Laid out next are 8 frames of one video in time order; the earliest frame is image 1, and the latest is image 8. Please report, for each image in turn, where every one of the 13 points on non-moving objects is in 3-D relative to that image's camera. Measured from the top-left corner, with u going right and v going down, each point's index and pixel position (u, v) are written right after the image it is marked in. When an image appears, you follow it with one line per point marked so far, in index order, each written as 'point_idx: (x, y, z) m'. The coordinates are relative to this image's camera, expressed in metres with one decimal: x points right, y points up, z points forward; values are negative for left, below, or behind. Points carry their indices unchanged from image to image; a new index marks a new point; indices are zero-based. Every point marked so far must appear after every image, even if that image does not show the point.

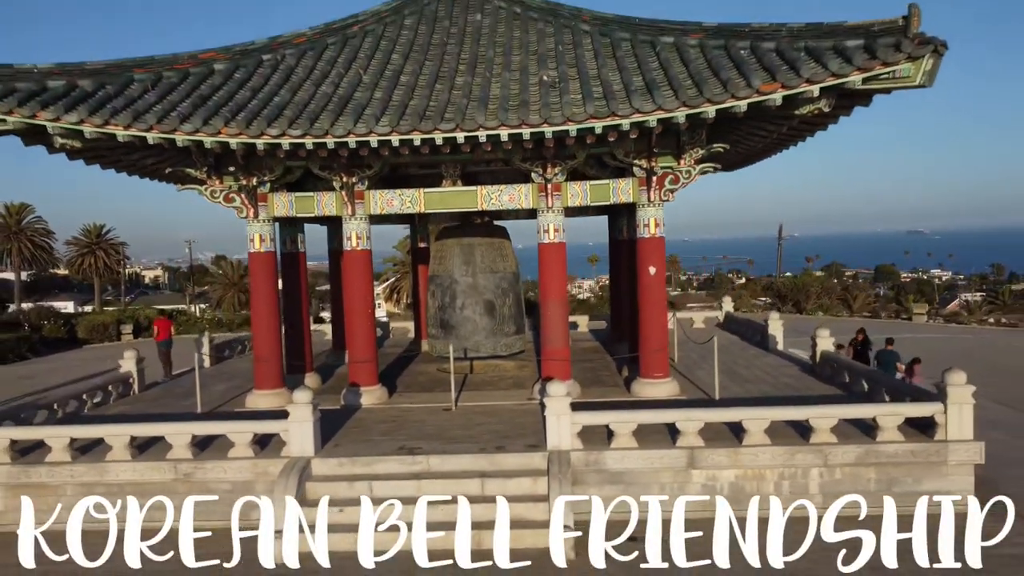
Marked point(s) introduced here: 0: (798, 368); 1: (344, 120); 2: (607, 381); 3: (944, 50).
0: (+4.3, -1.2, +10.3) m
1: (-1.9, +1.8, +7.6) m
2: (+1.3, -1.3, +9.7) m
3: (+4.1, +2.3, +6.6) m
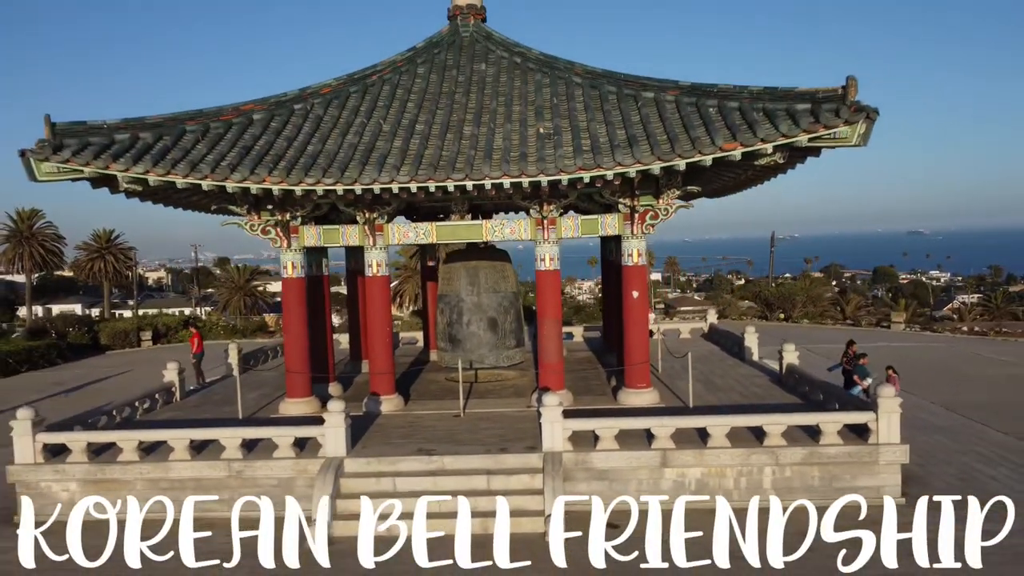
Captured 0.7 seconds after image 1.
0: (+4.3, -1.5, +11.5) m
1: (-1.8, +1.5, +8.9) m
2: (+1.4, -1.6, +11.0) m
3: (+4.2, +2.0, +7.8) m
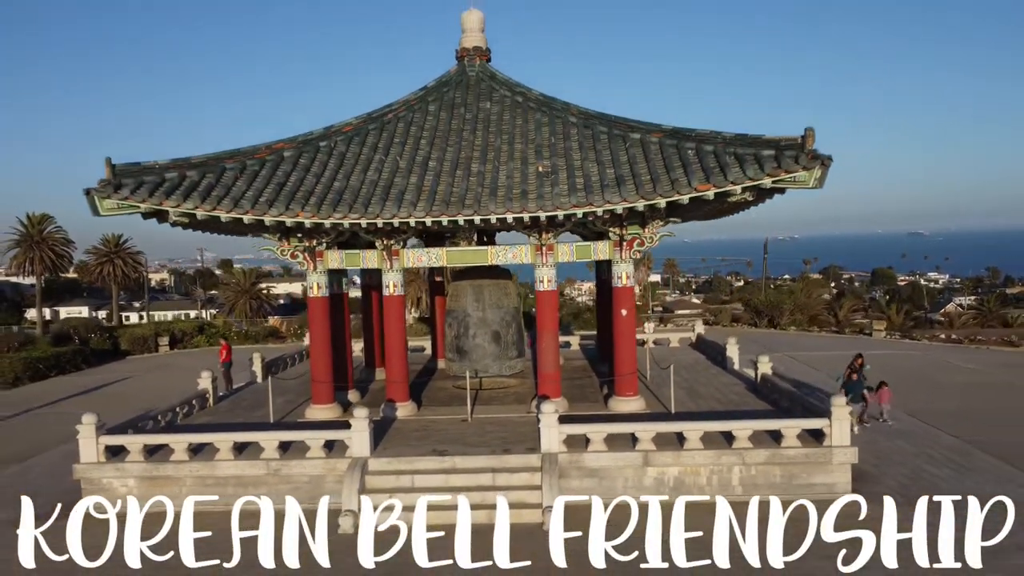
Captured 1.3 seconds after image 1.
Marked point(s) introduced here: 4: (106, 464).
0: (+4.3, -1.8, +12.7) m
1: (-1.8, +1.2, +10.1) m
2: (+1.4, -1.9, +12.2) m
3: (+4.2, +1.7, +9.1) m
4: (-5.7, -2.5, +9.7) m
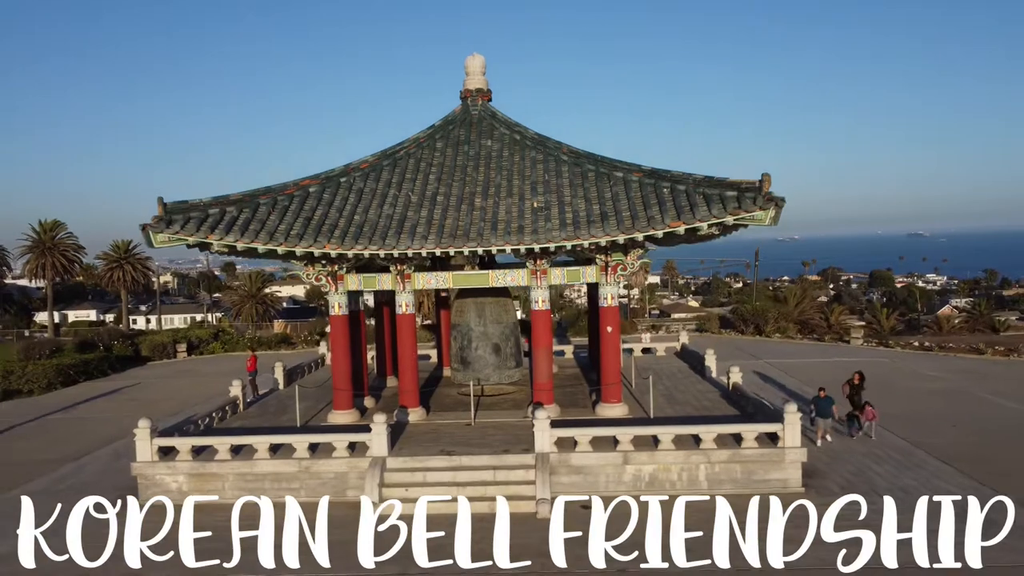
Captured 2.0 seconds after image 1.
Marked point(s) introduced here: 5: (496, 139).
0: (+4.3, -2.2, +14.2) m
1: (-1.8, +0.8, +11.6) m
2: (+1.4, -2.3, +13.7) m
3: (+4.2, +1.3, +10.6) m
4: (-5.8, -2.8, +11.2) m
5: (-0.3, +3.1, +14.1) m
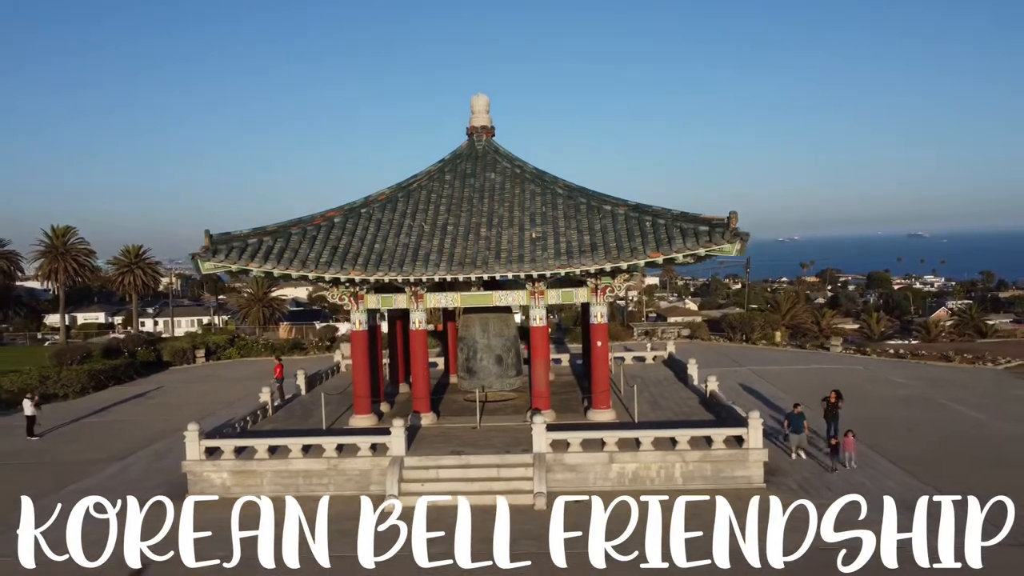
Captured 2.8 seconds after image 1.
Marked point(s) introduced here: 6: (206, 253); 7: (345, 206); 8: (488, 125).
0: (+4.3, -2.6, +15.9) m
1: (-1.8, +0.4, +13.3) m
2: (+1.4, -2.7, +15.4) m
3: (+4.2, +0.9, +12.2) m
4: (-5.8, -3.2, +12.9) m
5: (-0.3, +2.7, +15.7) m
6: (-5.7, +0.7, +12.8) m
7: (-3.6, +1.8, +14.8) m
8: (-0.6, +3.9, +16.4) m
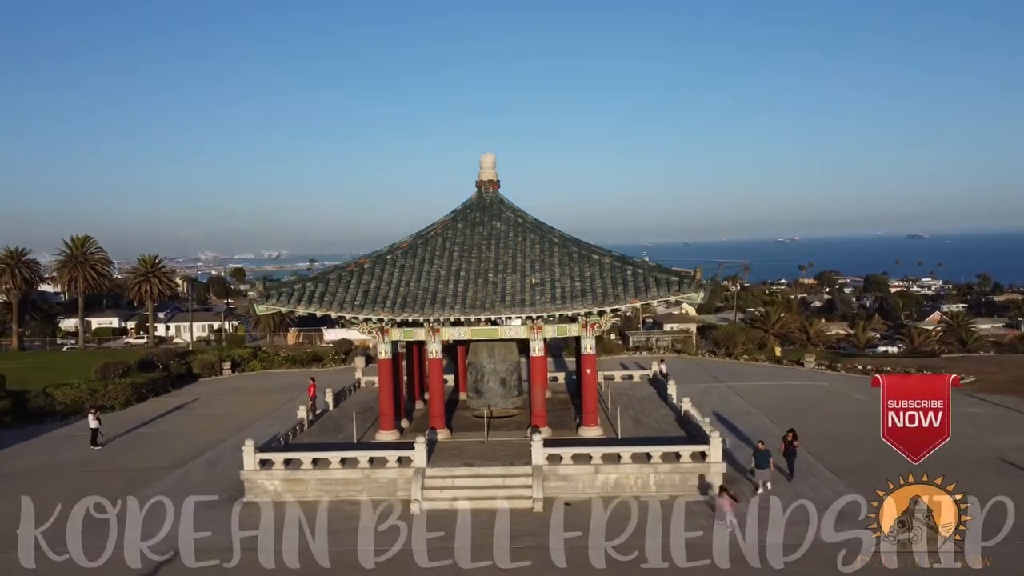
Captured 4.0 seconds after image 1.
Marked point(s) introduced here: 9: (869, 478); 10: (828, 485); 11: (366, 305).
0: (+4.4, -3.5, +18.5) m
1: (-1.7, -0.4, +15.8) m
2: (+1.4, -3.6, +17.9) m
3: (+4.3, 0.0, +14.8) m
4: (-5.7, -4.1, +15.4) m
5: (-0.2, +1.8, +18.3) m
6: (-5.7, -0.2, +15.4) m
7: (-3.5, +0.9, +17.4) m
8: (-0.5, +3.0, +19.0) m
9: (+8.5, -4.5, +16.3) m
10: (+7.3, -4.5, +15.8) m
11: (-3.4, -0.4, +15.9) m
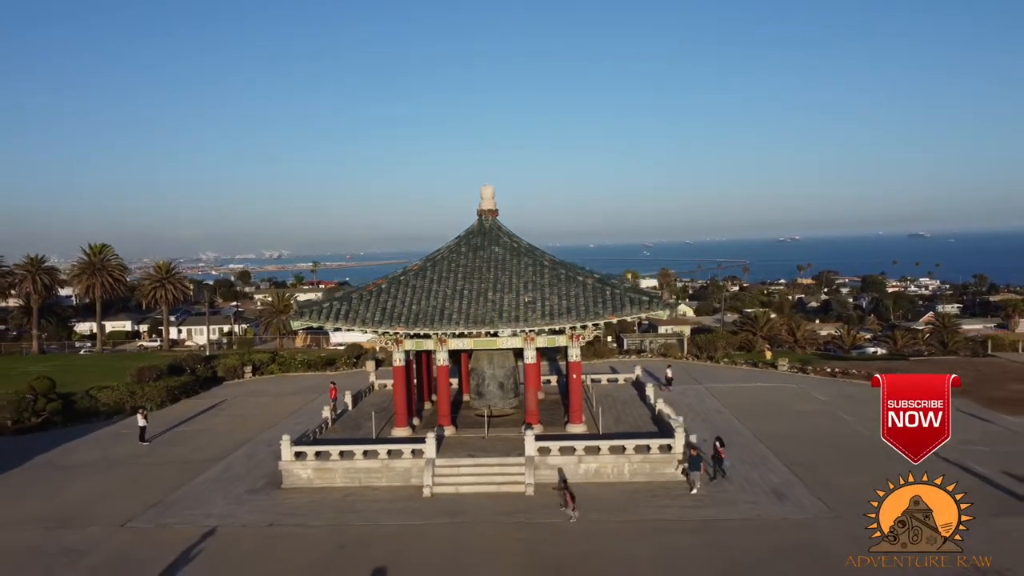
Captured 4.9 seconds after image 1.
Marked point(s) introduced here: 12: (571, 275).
0: (+4.3, -4.0, +21.3) m
1: (-1.8, -0.9, +18.6) m
2: (+1.3, -4.1, +20.7) m
3: (+4.1, -0.5, +17.6) m
4: (-5.8, -4.6, +18.2) m
5: (-0.3, +1.3, +21.1) m
6: (-5.8, -0.7, +18.2) m
7: (-3.6, +0.4, +20.1) m
8: (-0.6, +2.5, +21.8) m
9: (+8.4, -5.0, +19.1) m
10: (+7.2, -5.0, +18.6) m
11: (-3.5, -0.9, +18.7) m
12: (+1.7, +0.4, +19.6) m
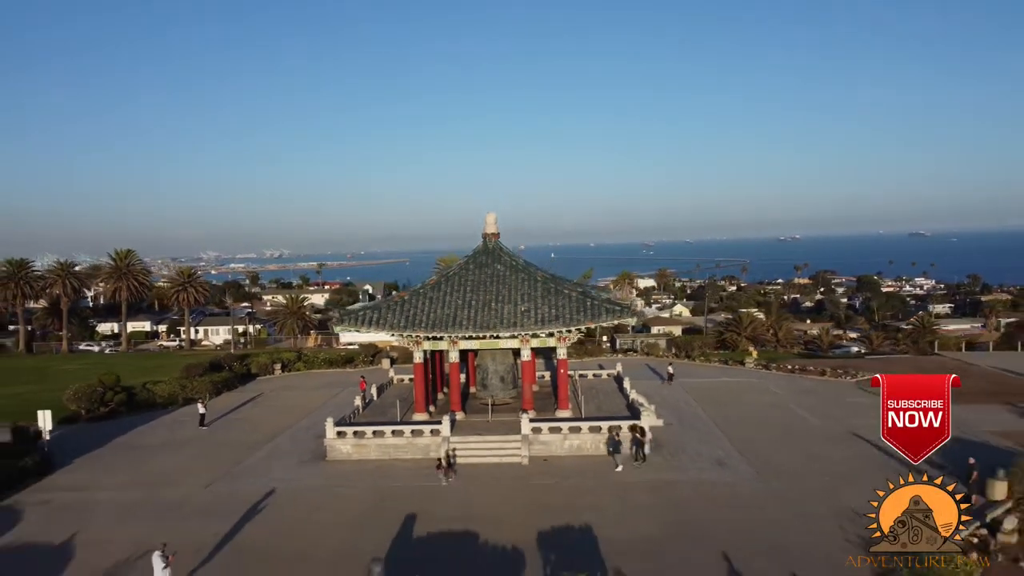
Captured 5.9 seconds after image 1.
0: (+4.2, -4.4, +25.8) m
1: (-1.9, -1.3, +23.1) m
2: (+1.3, -4.5, +25.2) m
3: (+4.1, -0.9, +22.1) m
4: (-5.8, -5.0, +22.7) m
5: (-0.4, +0.9, +25.6) m
6: (-5.8, -1.1, +22.7) m
7: (-3.7, 0.0, +24.6) m
8: (-0.6, +2.1, +26.3) m
9: (+8.4, -5.4, +23.6) m
10: (+7.1, -5.4, +23.1) m
11: (-3.5, -1.3, +23.2) m
12: (+1.7, 0.0, +24.0) m
